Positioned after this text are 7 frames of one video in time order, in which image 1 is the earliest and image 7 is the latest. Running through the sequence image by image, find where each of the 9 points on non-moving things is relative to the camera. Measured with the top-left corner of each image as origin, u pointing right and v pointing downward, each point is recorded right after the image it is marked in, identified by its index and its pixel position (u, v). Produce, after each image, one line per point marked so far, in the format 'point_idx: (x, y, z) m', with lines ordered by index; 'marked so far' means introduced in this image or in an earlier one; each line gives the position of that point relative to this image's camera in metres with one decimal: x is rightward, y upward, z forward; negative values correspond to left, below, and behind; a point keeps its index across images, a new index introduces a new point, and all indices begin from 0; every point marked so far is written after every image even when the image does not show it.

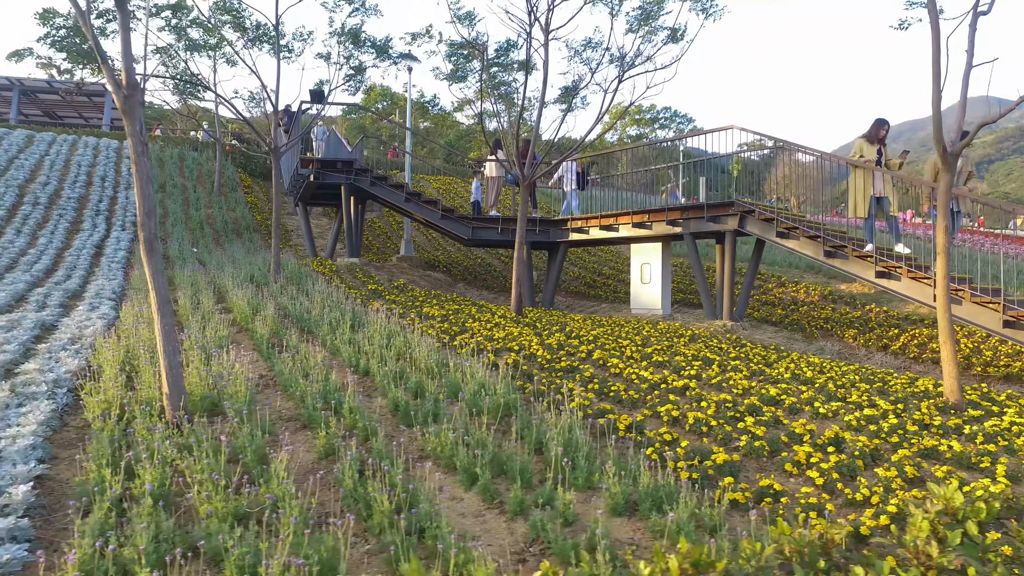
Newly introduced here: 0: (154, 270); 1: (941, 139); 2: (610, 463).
0: (-2.7, +0.1, +4.5) m
1: (+4.4, +1.5, +6.0) m
2: (+0.7, -1.2, +4.2) m
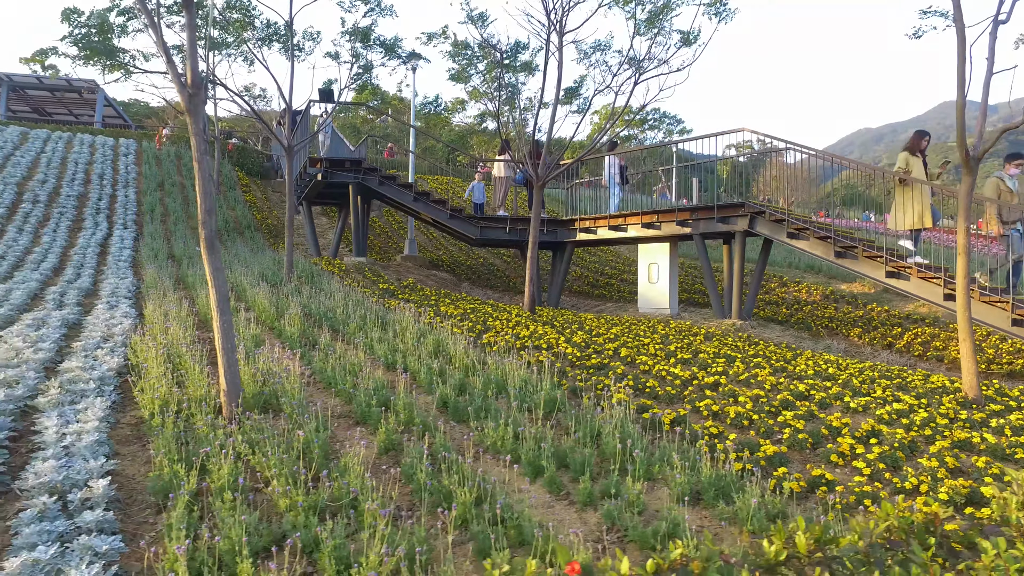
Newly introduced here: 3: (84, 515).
0: (-2.3, +0.1, +4.5) m
1: (+4.8, +1.5, +6.3) m
2: (+1.2, -1.2, +4.4) m
3: (-2.6, -1.4, +3.6) m
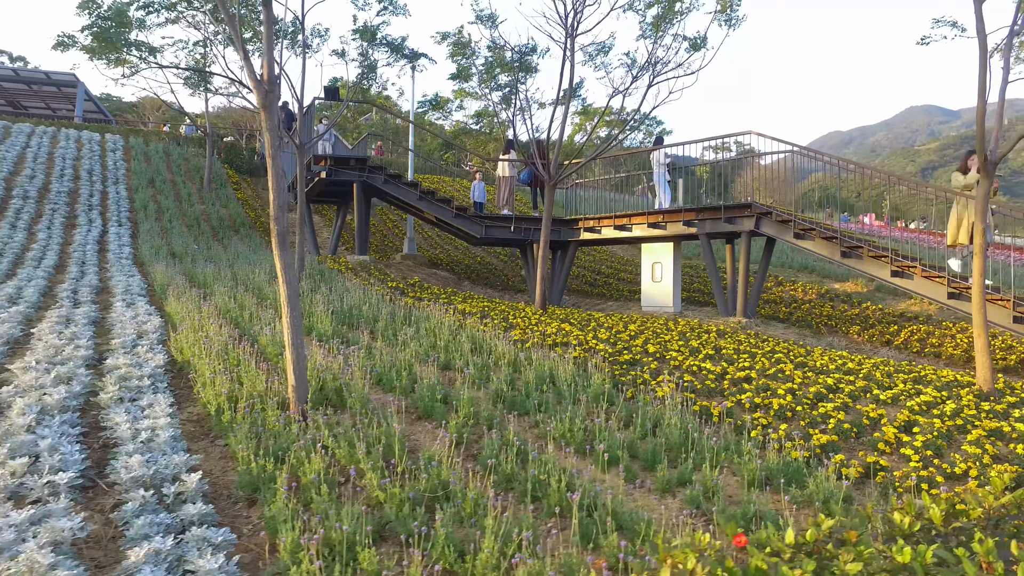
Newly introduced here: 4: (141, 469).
0: (-1.7, +0.2, +4.6) m
1: (+5.2, +1.5, +6.6) m
2: (+1.7, -1.2, +4.6) m
3: (-2.0, -1.4, +3.6) m
4: (-2.4, -1.2, +3.8) m
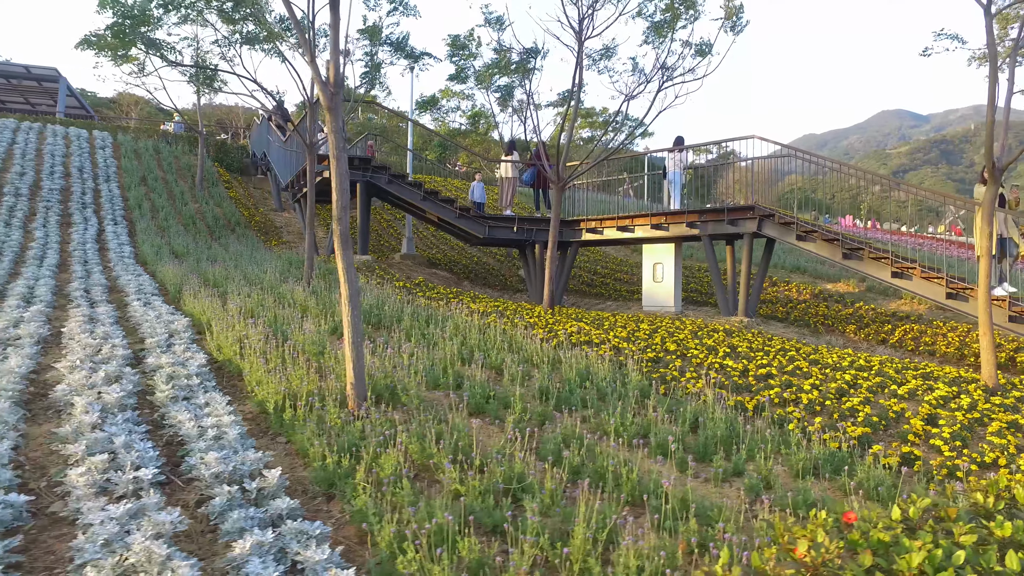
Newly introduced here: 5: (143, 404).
0: (-1.3, +0.2, +4.7) m
1: (+5.6, +1.5, +7.0) m
2: (+2.1, -1.2, +4.8) m
3: (-1.5, -1.3, +3.7) m
4: (-1.9, -1.2, +3.9) m
5: (-3.1, -1.0, +5.0) m
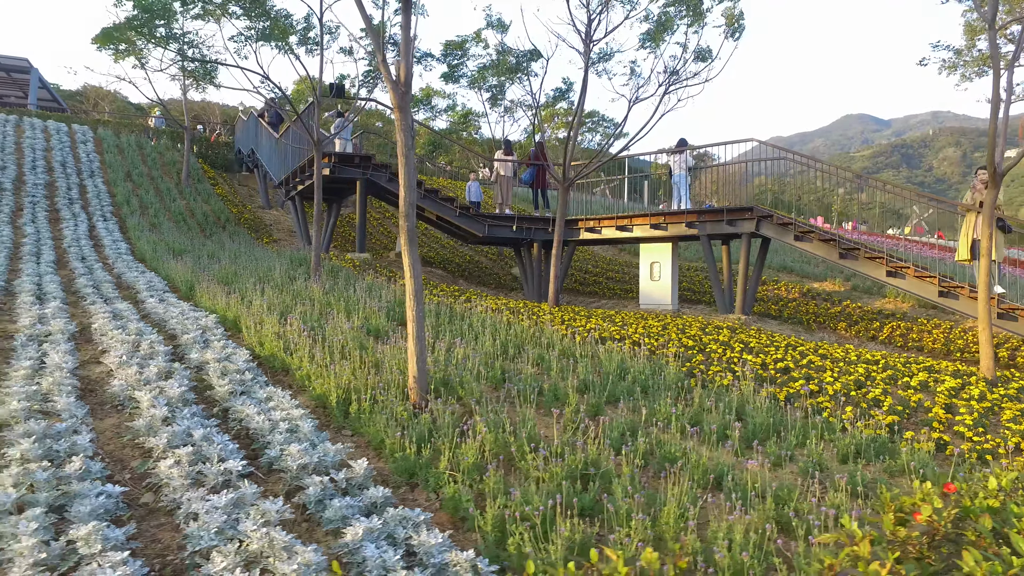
0: (-0.8, +0.2, +4.8) m
1: (+6.0, +1.5, +7.4) m
2: (+2.6, -1.2, +5.1) m
3: (-1.0, -1.3, +3.8) m
4: (-1.4, -1.1, +4.0) m
5: (-2.6, -0.9, +5.1) m
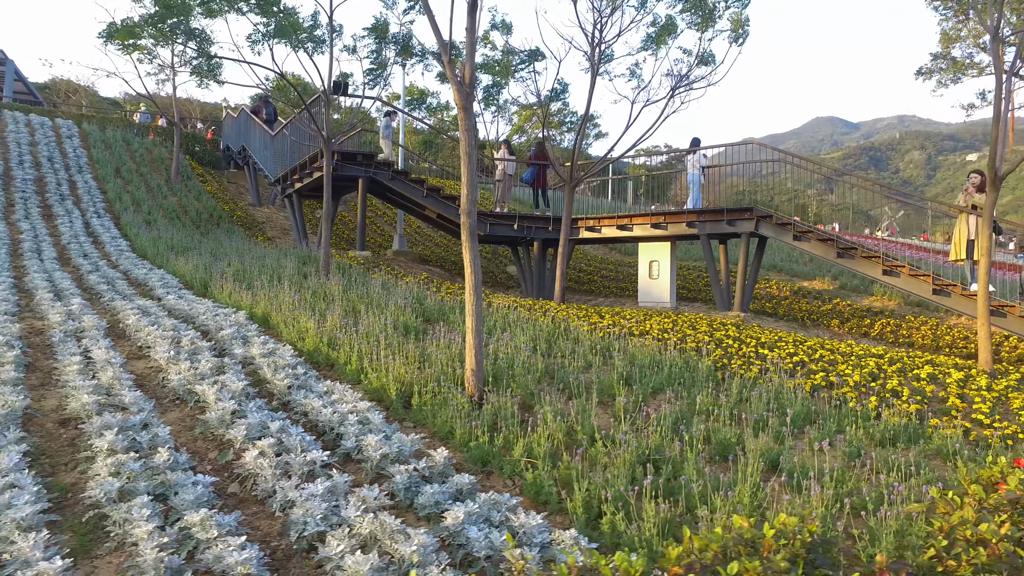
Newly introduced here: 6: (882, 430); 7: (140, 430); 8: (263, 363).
0: (-0.3, +0.3, +5.0) m
1: (+6.3, +1.6, +7.8) m
2: (+3.1, -1.1, +5.4) m
3: (-0.5, -1.3, +4.0) m
4: (-0.9, -1.1, +4.1) m
5: (-2.2, -0.9, +5.2) m
6: (+3.1, -1.2, +5.0) m
7: (-2.6, -1.0, +4.2) m
8: (-2.4, -0.7, +5.6) m
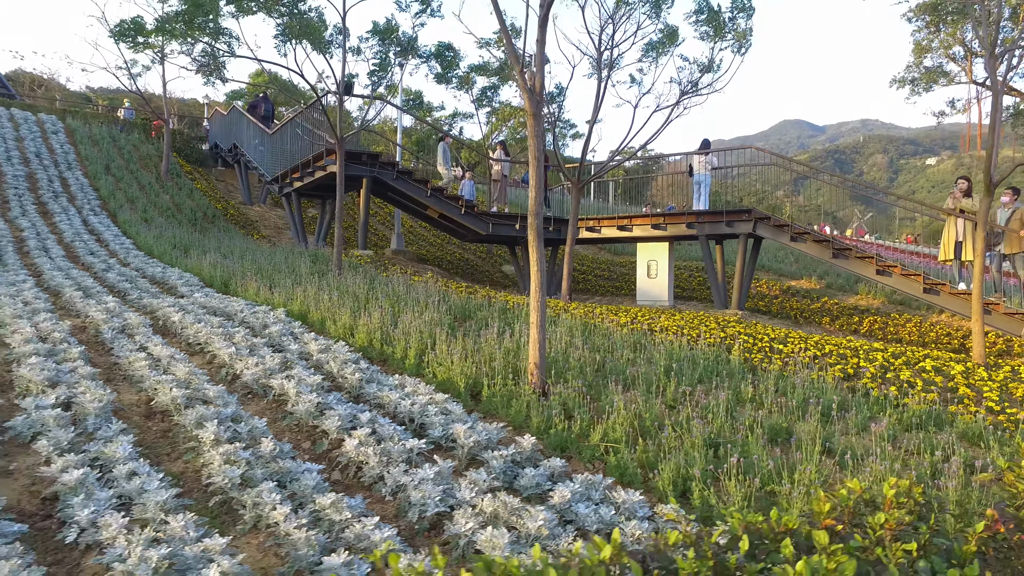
0: (+0.2, +0.3, +5.3) m
1: (+6.7, +1.6, +8.4) m
2: (+3.6, -1.1, +5.8) m
3: (+0.1, -1.3, +4.2) m
4: (-0.3, -1.1, +4.4) m
5: (-1.6, -0.9, +5.3) m
6: (+3.7, -1.2, +5.5) m
7: (-2.1, -1.0, +4.4) m
8: (-1.8, -0.7, +5.8) m
